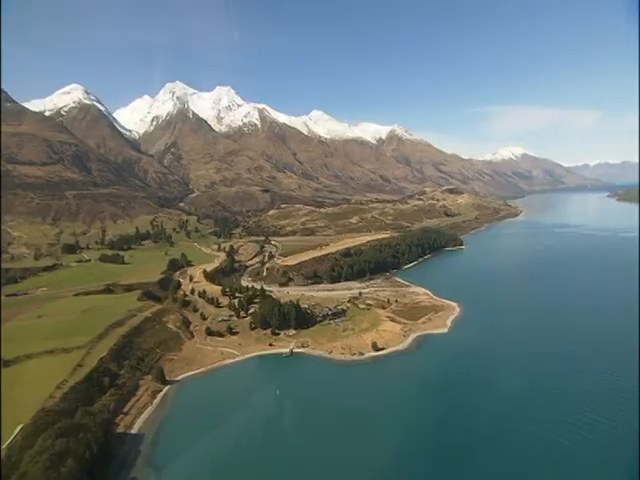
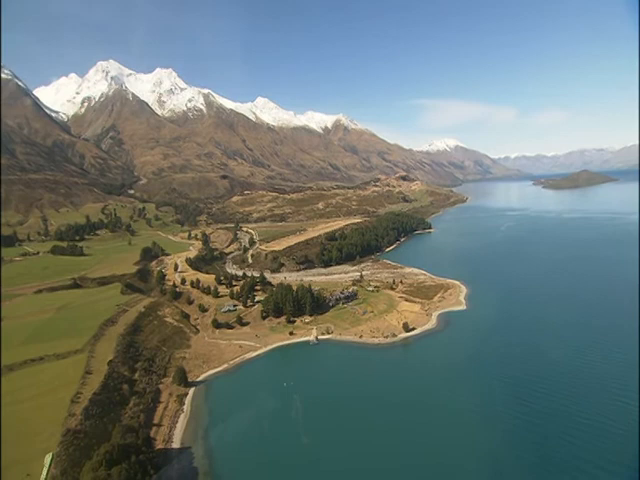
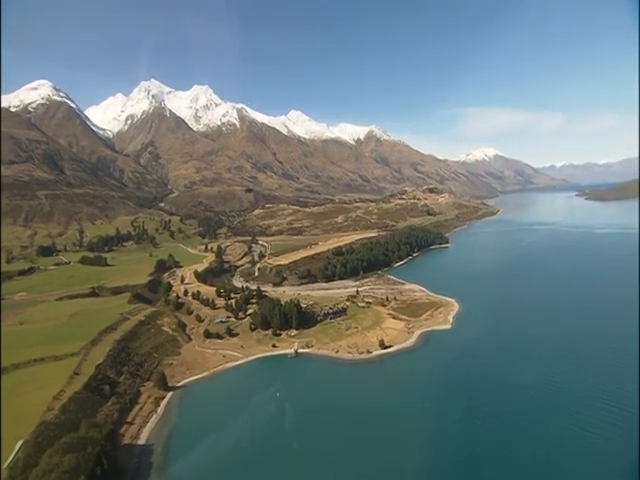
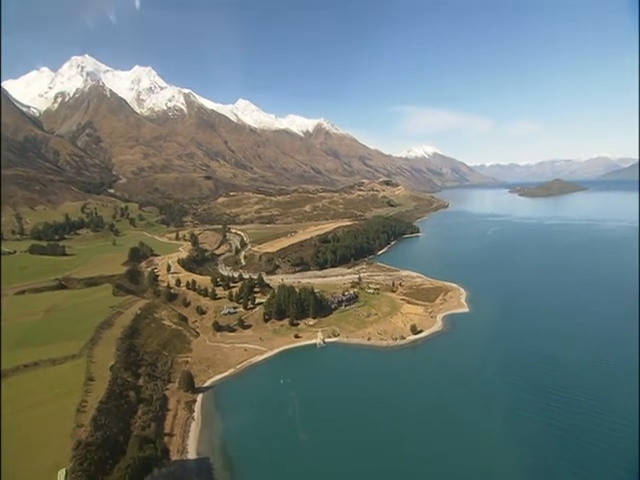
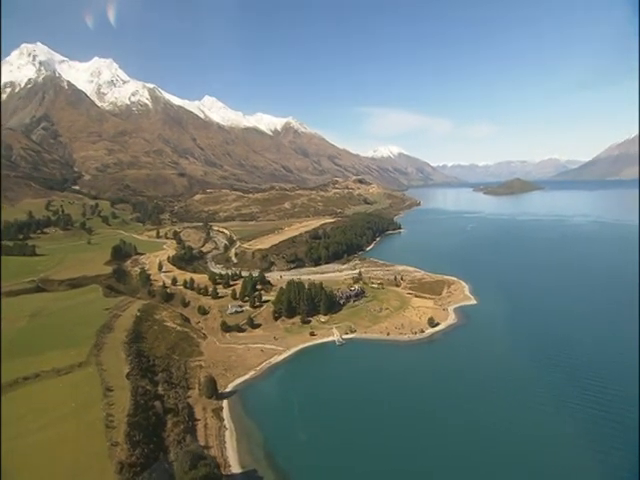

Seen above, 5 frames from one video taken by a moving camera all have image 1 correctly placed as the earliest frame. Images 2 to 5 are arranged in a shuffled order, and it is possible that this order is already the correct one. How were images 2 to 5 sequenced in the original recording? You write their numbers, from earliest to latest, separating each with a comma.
3, 2, 4, 5
